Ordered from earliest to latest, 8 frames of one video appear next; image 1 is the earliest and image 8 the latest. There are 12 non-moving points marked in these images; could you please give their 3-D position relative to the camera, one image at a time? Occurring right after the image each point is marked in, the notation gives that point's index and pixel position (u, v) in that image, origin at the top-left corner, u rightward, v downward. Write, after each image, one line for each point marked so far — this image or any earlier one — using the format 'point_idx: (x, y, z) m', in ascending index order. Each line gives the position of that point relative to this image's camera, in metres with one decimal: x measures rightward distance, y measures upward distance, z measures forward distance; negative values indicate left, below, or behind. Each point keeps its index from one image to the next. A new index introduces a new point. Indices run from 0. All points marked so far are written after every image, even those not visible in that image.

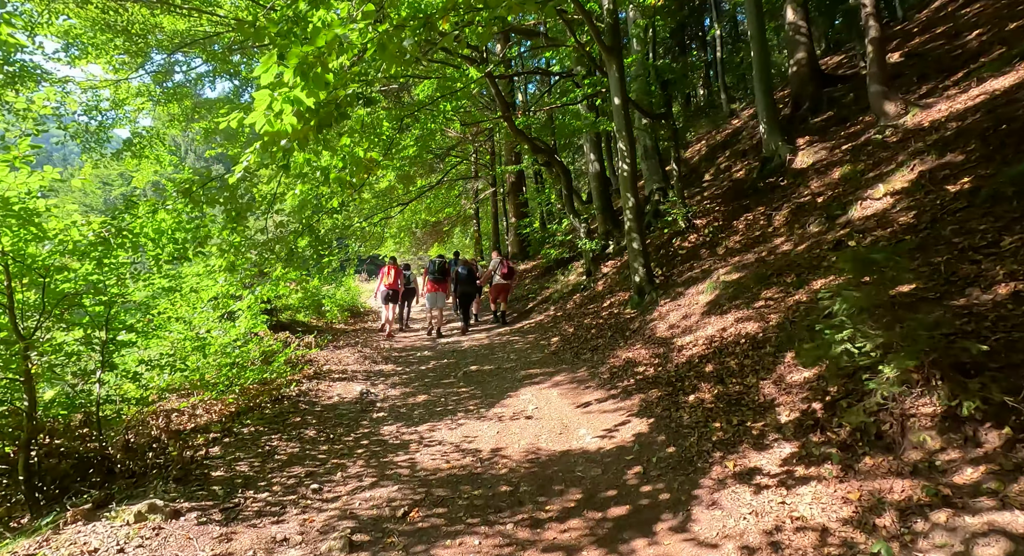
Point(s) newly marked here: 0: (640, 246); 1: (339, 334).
0: (+2.1, +0.5, +10.4) m
1: (-3.9, -1.3, +14.2) m
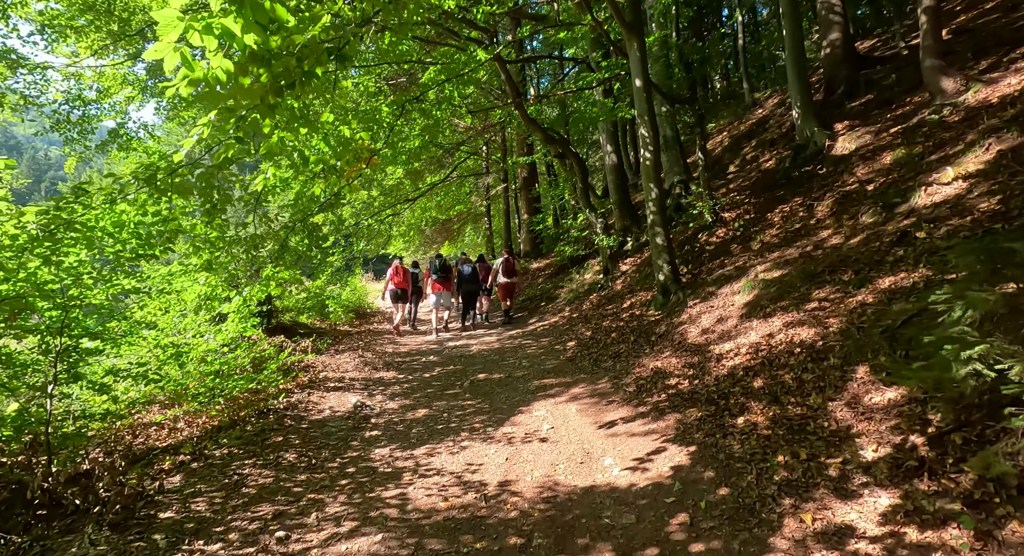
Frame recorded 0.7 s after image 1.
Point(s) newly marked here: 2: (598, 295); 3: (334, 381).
0: (+2.3, +0.6, +9.5) m
1: (-3.6, -1.3, +13.4) m
2: (+1.7, -0.4, +12.9) m
3: (-2.4, -1.4, +8.5) m
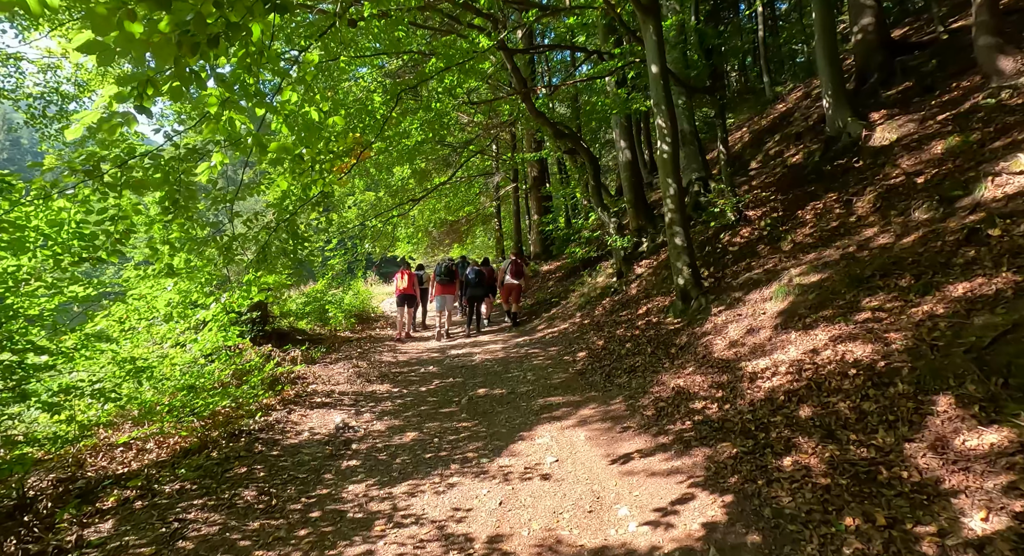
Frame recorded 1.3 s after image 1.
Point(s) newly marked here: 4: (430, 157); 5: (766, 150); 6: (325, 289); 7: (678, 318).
0: (+2.4, +0.5, +8.7) m
1: (-3.4, -1.4, +12.7) m
2: (+1.9, -0.4, +12.1) m
3: (-2.3, -1.4, +7.7) m
4: (-2.6, +3.8, +19.0) m
5: (+6.0, +3.0, +15.1) m
6: (-4.5, -0.3, +15.2) m
7: (+2.2, -0.5, +8.7) m
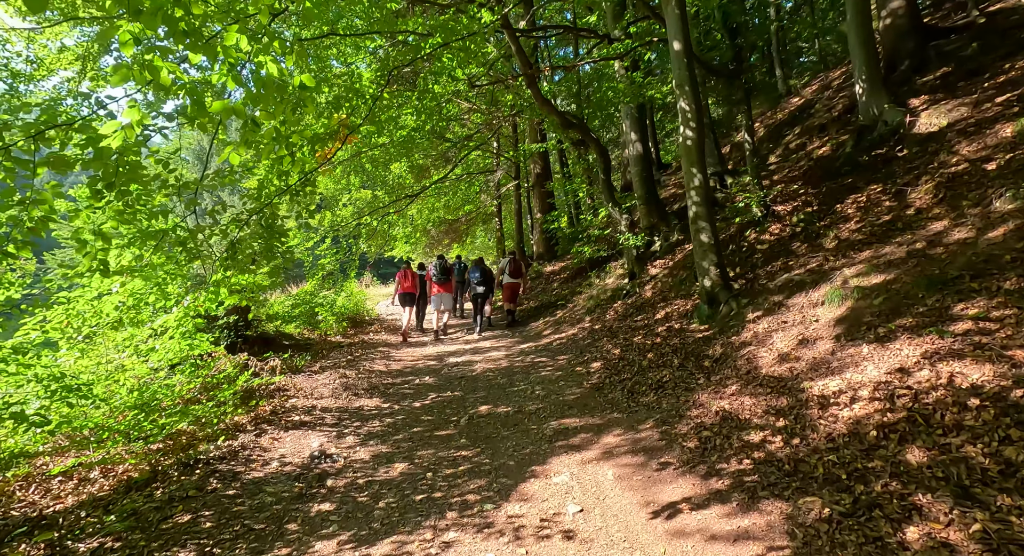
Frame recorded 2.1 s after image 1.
0: (+2.4, +0.5, +7.7) m
1: (-3.4, -1.4, +11.8) m
2: (+1.9, -0.4, +11.2) m
3: (-2.3, -1.4, +6.8) m
4: (-2.5, +3.8, +18.1) m
5: (+6.1, +3.0, +14.1) m
6: (-4.4, -0.3, +14.3) m
7: (+2.3, -0.5, +7.7) m
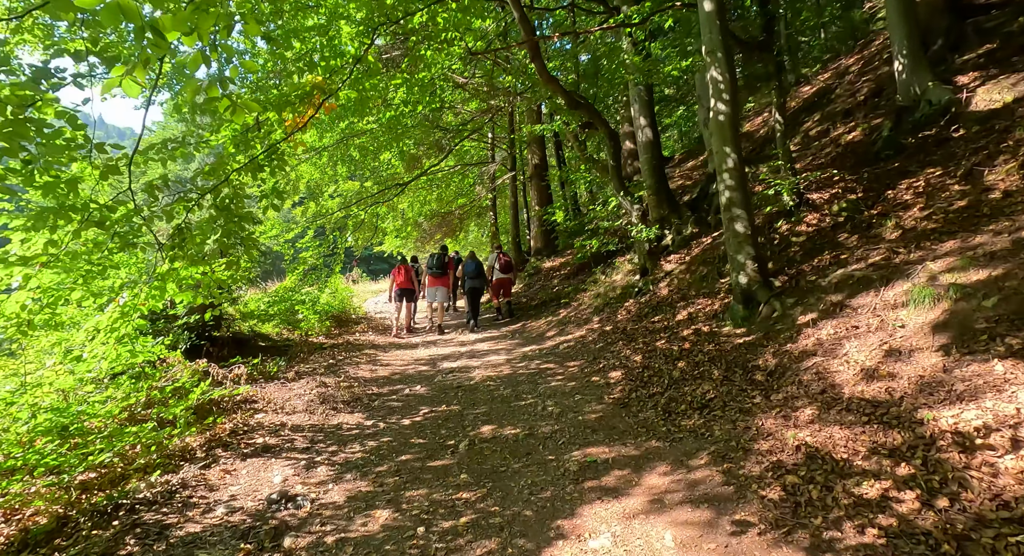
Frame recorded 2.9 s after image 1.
0: (+2.5, +0.5, +6.7) m
1: (-3.4, -1.3, +10.7) m
2: (+1.9, -0.4, +10.1) m
3: (-2.2, -1.4, +5.7) m
4: (-2.6, +3.9, +16.9) m
5: (+6.1, +3.1, +13.1) m
6: (-4.5, -0.2, +13.1) m
7: (+2.3, -0.5, +6.7) m
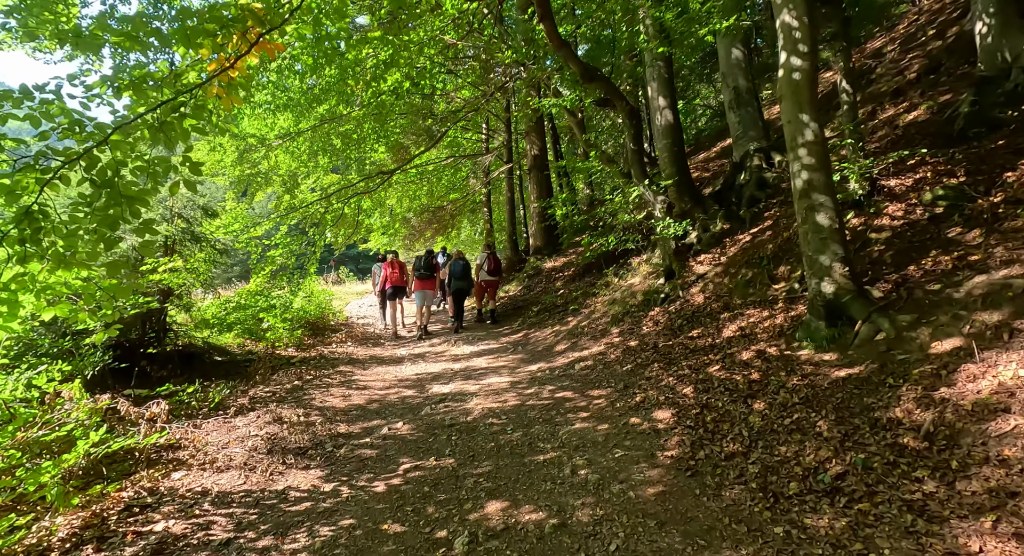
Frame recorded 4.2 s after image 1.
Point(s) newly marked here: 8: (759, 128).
0: (+2.6, +0.5, +5.1) m
1: (-3.4, -1.3, +9.0) m
2: (+2.0, -0.4, +8.5) m
3: (-2.1, -1.4, +4.0) m
4: (-2.6, +3.9, +15.2) m
5: (+6.1, +3.0, +11.5) m
6: (-4.5, -0.2, +11.4) m
7: (+2.4, -0.6, +5.1) m
8: (+4.5, +2.7, +11.5) m
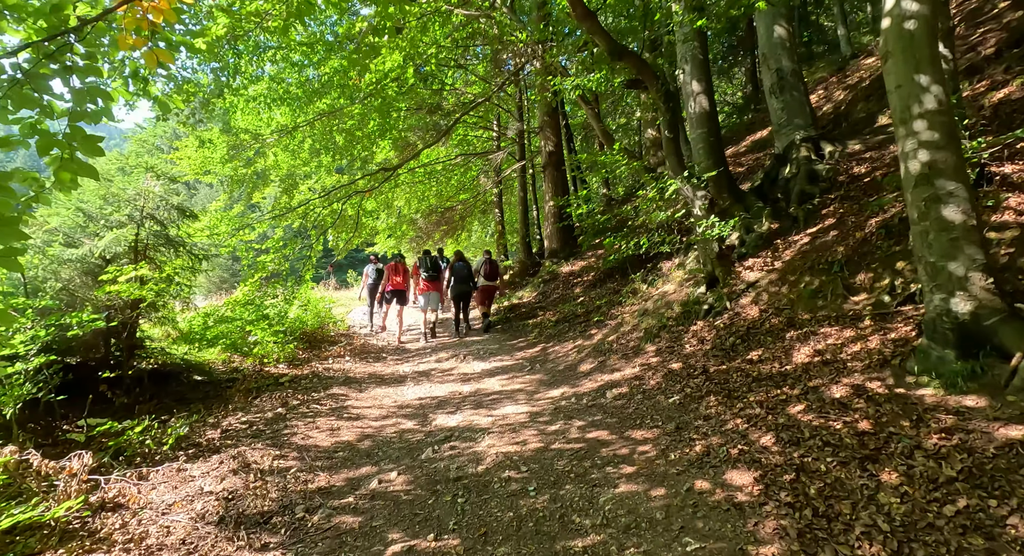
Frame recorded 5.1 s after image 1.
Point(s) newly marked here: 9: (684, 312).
0: (+2.7, +0.4, +3.8) m
1: (-3.1, -1.5, +7.8) m
2: (+2.2, -0.5, +7.2) m
3: (-2.0, -1.5, +2.8) m
4: (-2.3, +3.7, +14.0) m
5: (+6.3, +2.9, +10.2) m
6: (-4.2, -0.4, +10.2) m
7: (+2.6, -0.6, +3.8) m
8: (+4.7, +2.6, +10.2) m
9: (+2.2, -0.4, +7.9) m
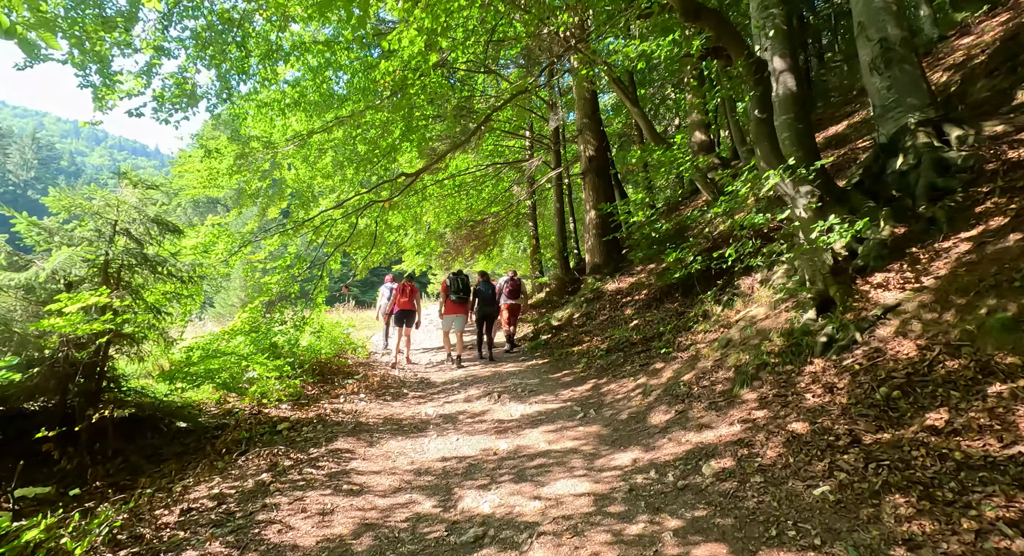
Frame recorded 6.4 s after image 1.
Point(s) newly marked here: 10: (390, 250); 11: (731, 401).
0: (+3.0, +0.3, +1.8) m
1: (-2.7, -1.7, +6.0) m
2: (+2.6, -0.7, +5.2) m
3: (-1.7, -1.7, +1.0) m
4: (-1.6, +3.3, +12.4) m
5: (+6.9, +2.7, +8.1) m
6: (-3.6, -0.7, +8.6) m
7: (+2.8, -0.7, +1.8) m
8: (+5.3, +2.4, +8.1) m
9: (+2.6, -0.6, +5.9) m
10: (-2.9, +0.6, +15.1) m
11: (+2.0, -1.1, +5.6) m
